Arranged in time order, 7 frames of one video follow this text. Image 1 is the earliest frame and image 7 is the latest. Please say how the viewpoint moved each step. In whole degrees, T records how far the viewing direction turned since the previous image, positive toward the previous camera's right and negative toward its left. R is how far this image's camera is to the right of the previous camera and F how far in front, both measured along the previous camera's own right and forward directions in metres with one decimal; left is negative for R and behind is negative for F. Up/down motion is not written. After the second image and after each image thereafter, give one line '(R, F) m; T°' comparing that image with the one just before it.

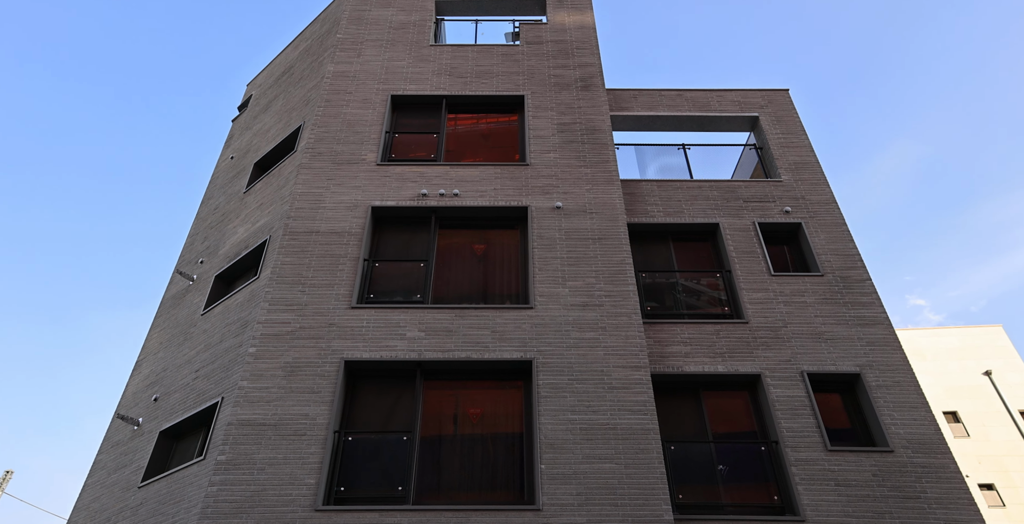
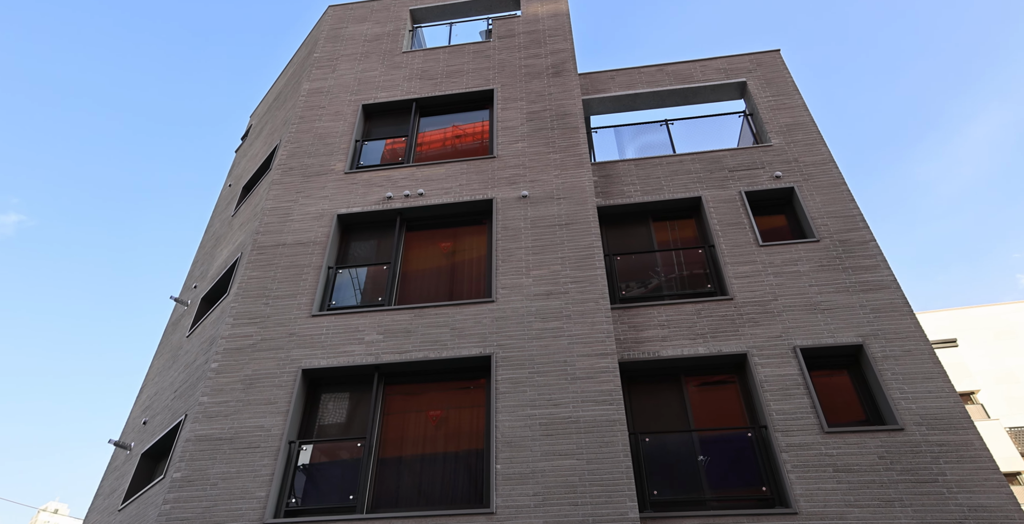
(+1.7, +0.6) m; -6°
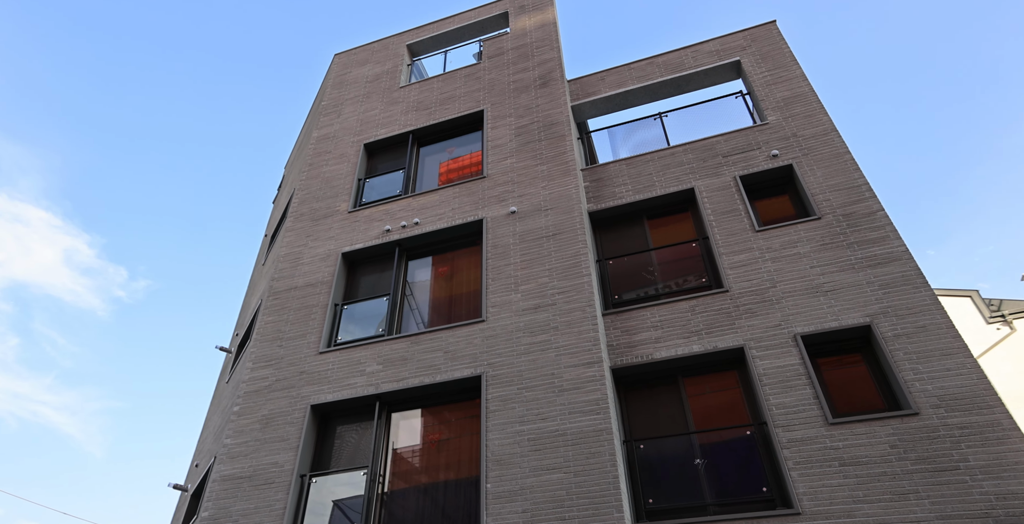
(+1.6, +0.1) m; -8°
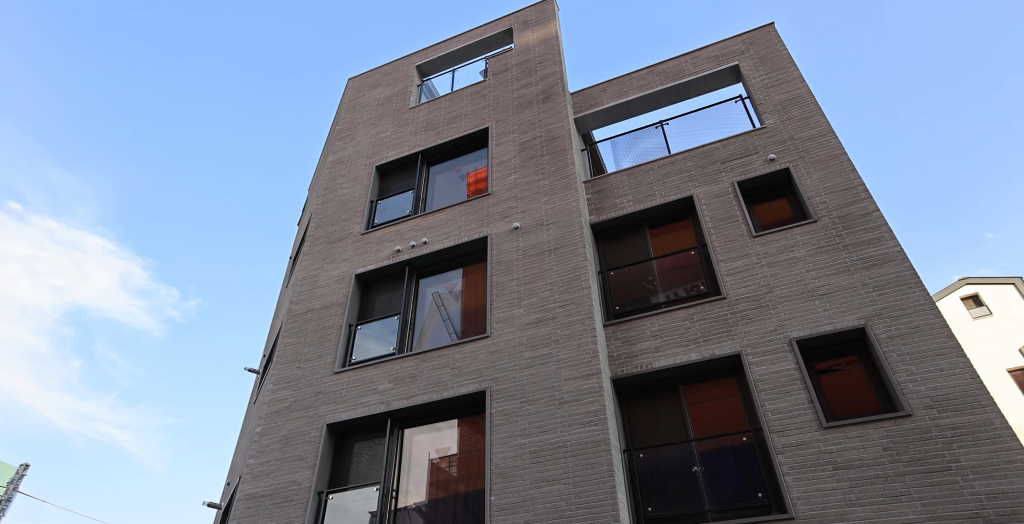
(+0.6, -0.3) m; -3°
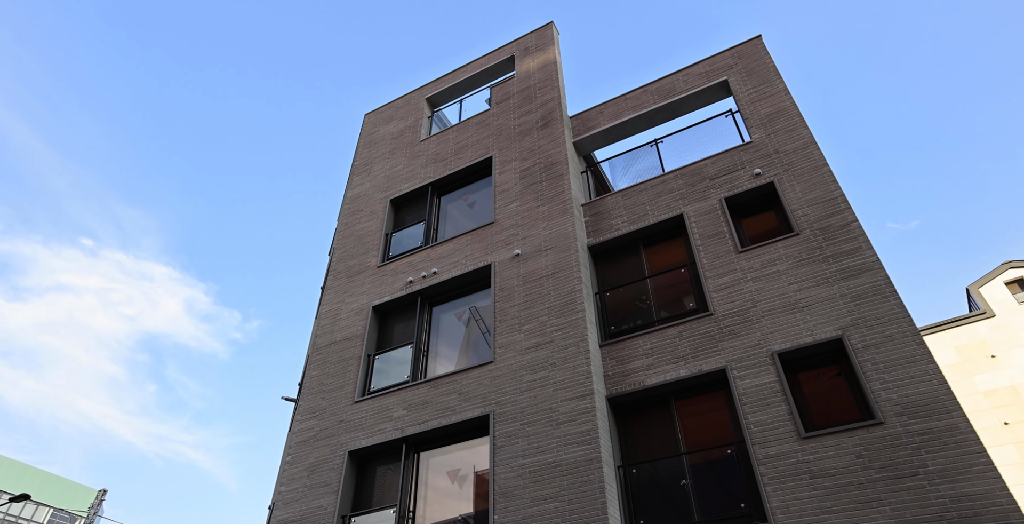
(+0.9, -0.6) m; -4°
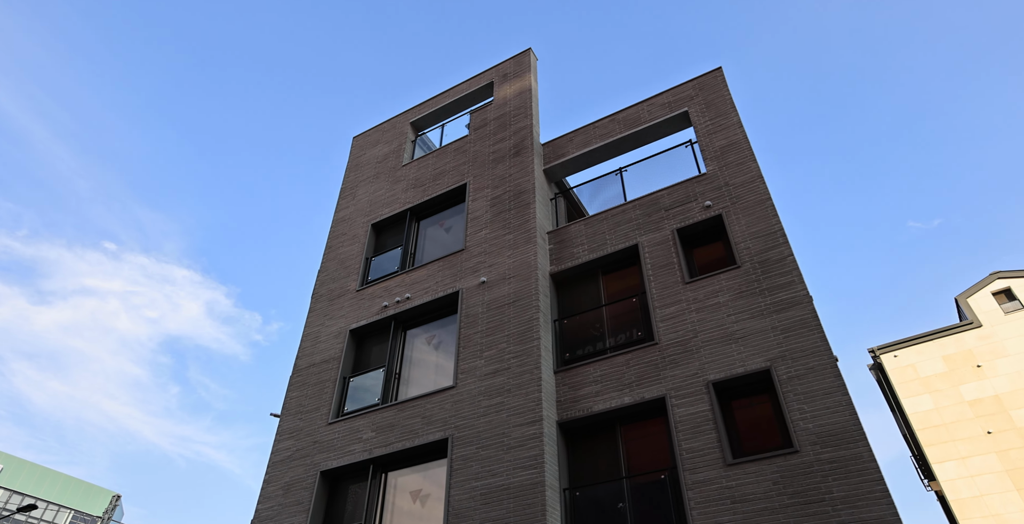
(+1.0, -0.6) m; -2°
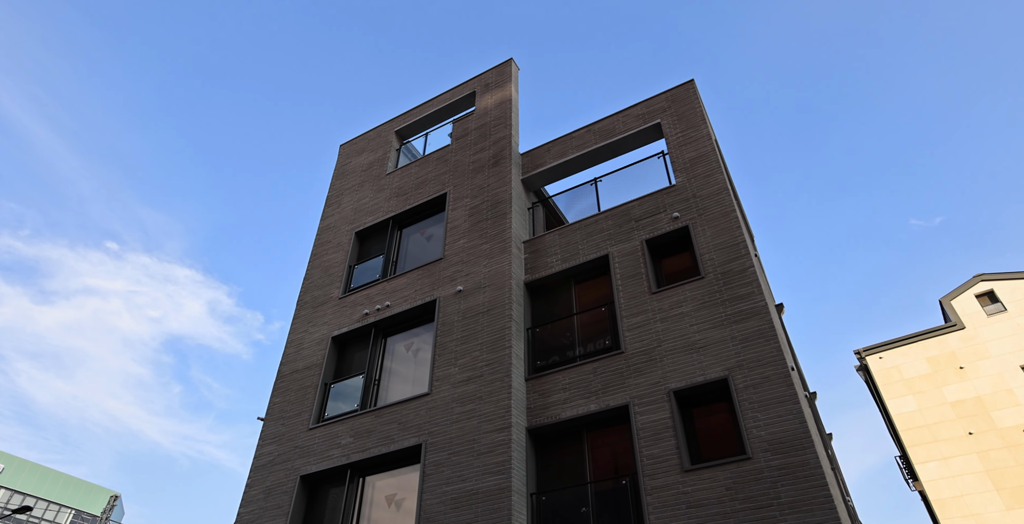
(+0.5, -0.3) m; 0°
